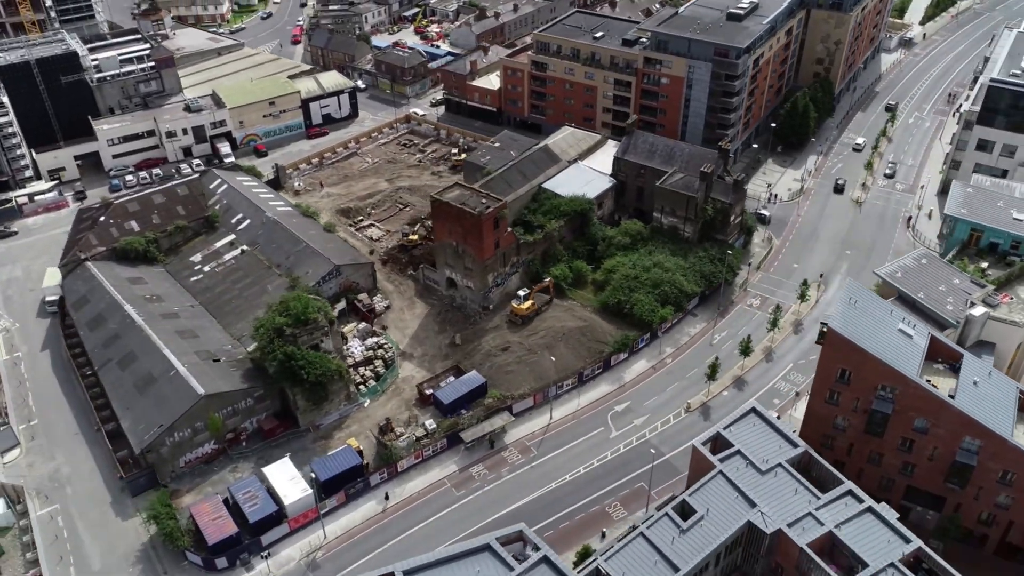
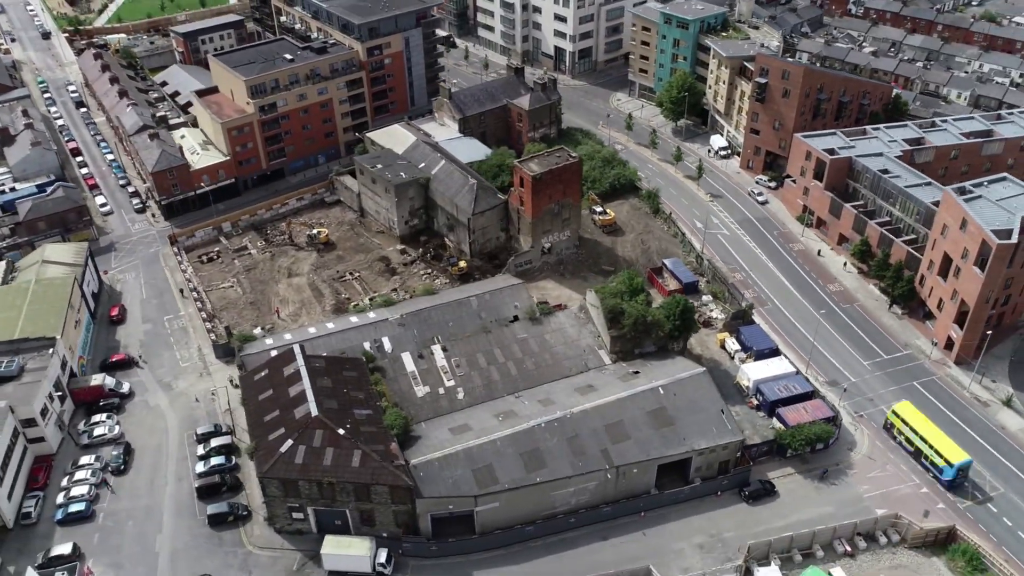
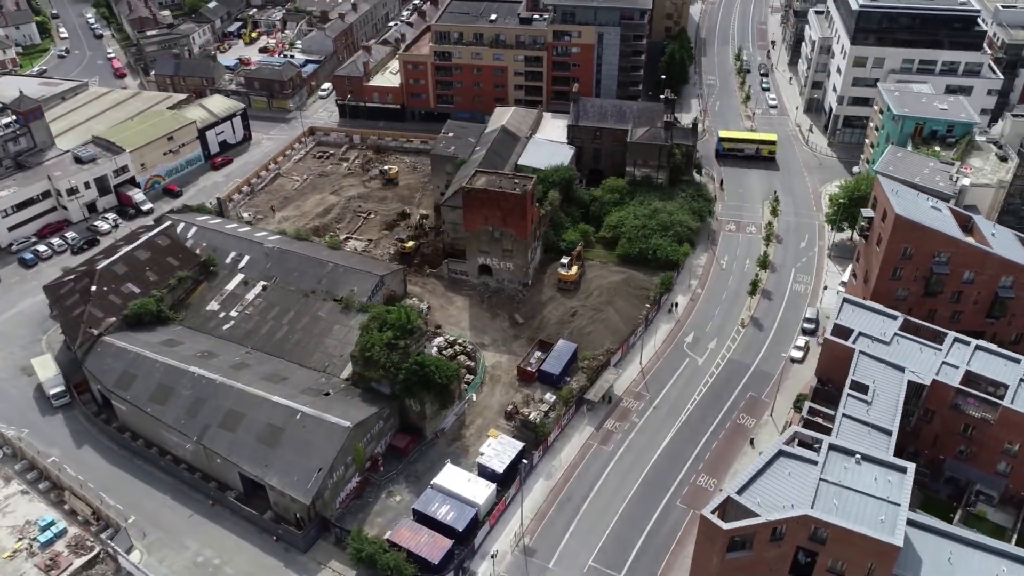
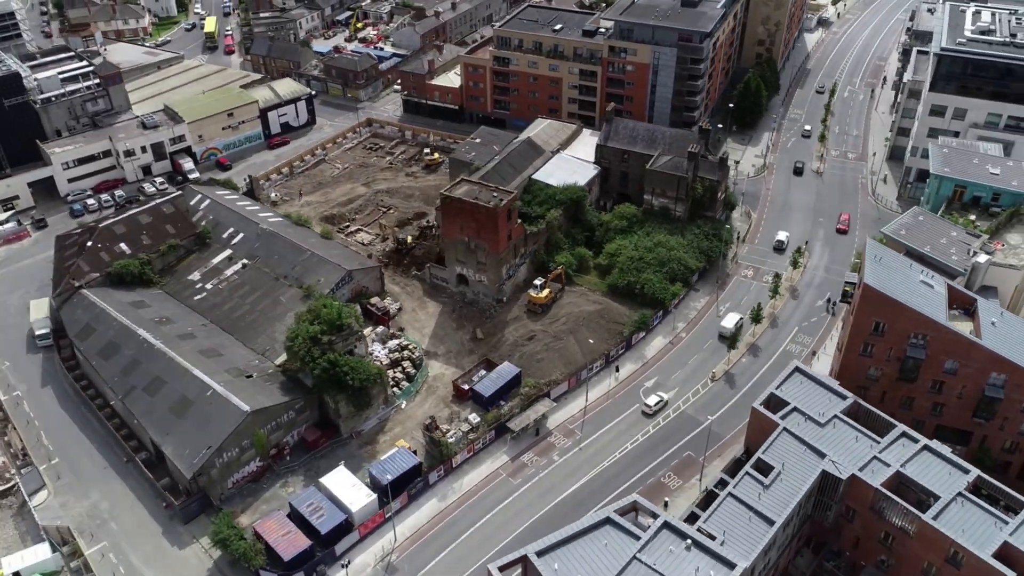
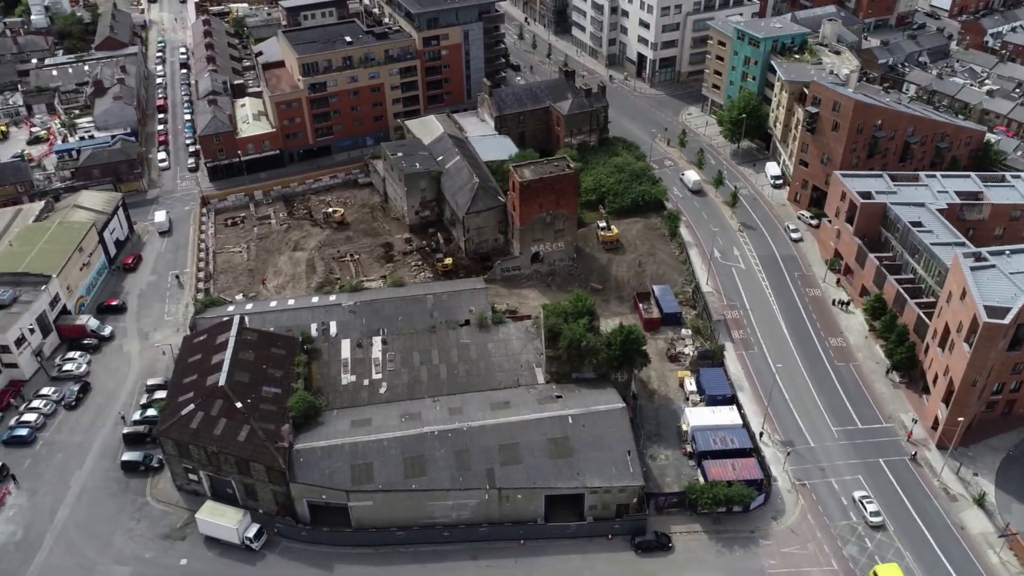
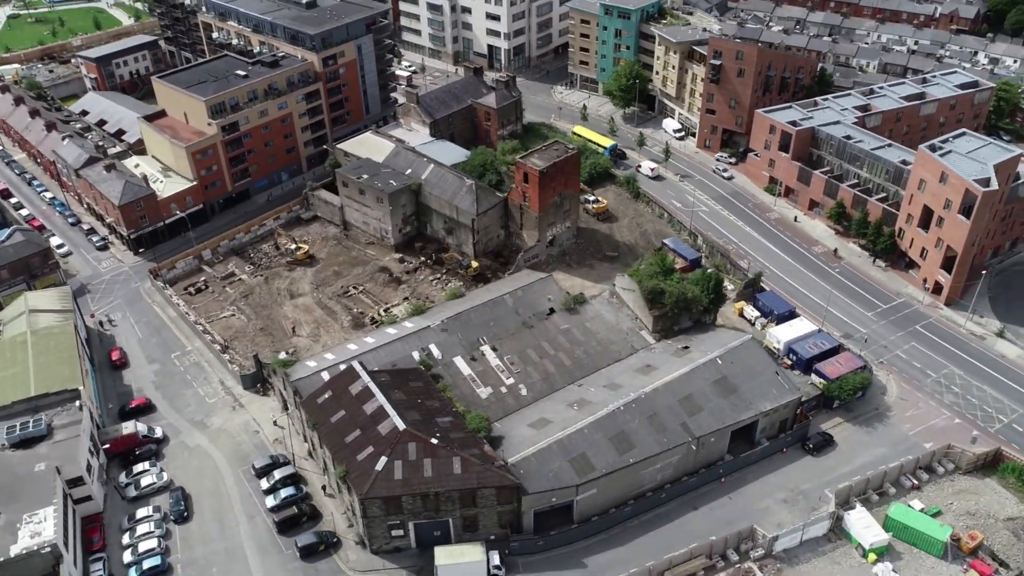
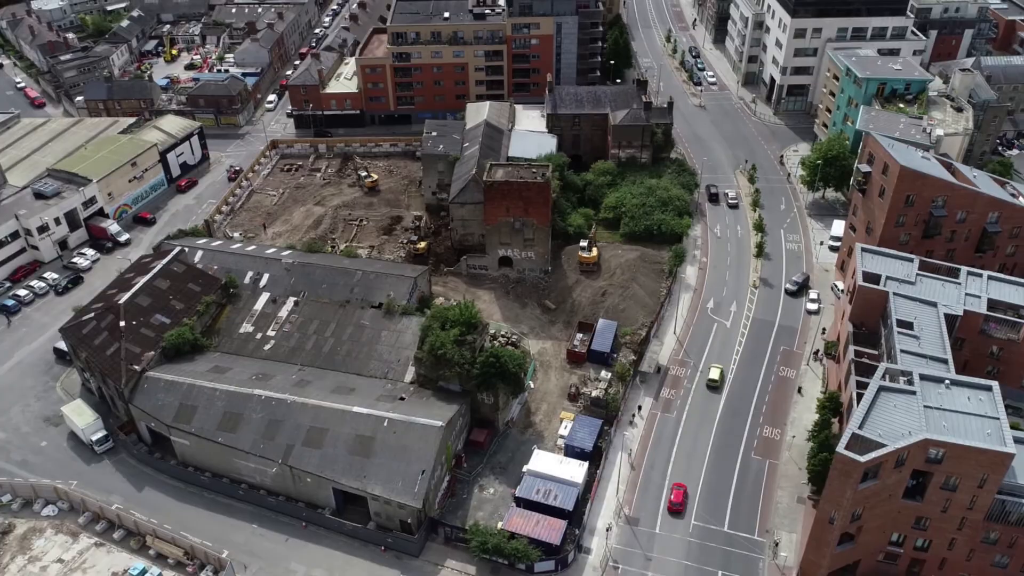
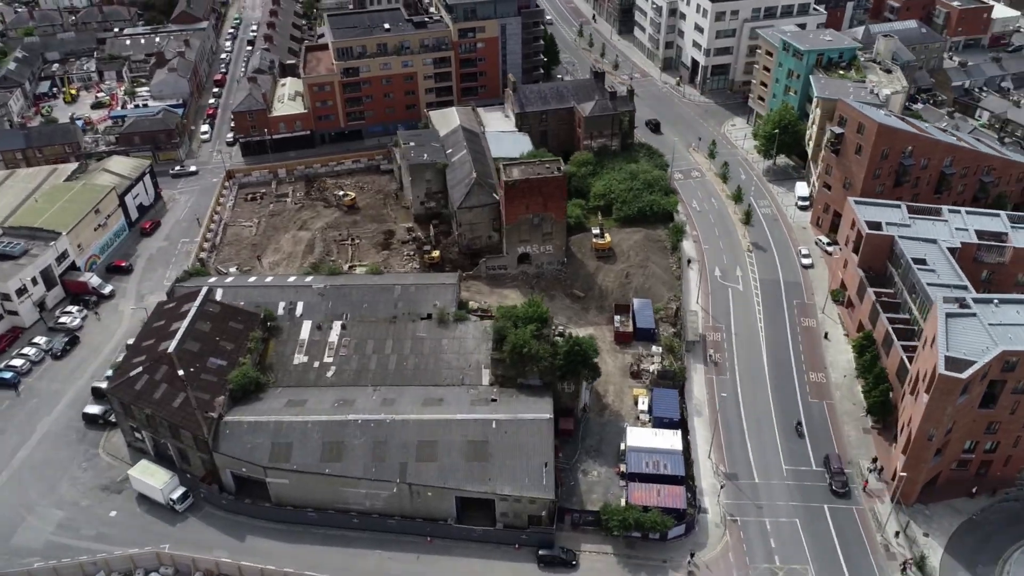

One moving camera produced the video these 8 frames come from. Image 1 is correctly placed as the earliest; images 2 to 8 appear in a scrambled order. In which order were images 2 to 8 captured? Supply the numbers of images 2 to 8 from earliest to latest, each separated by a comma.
4, 3, 7, 8, 5, 2, 6
